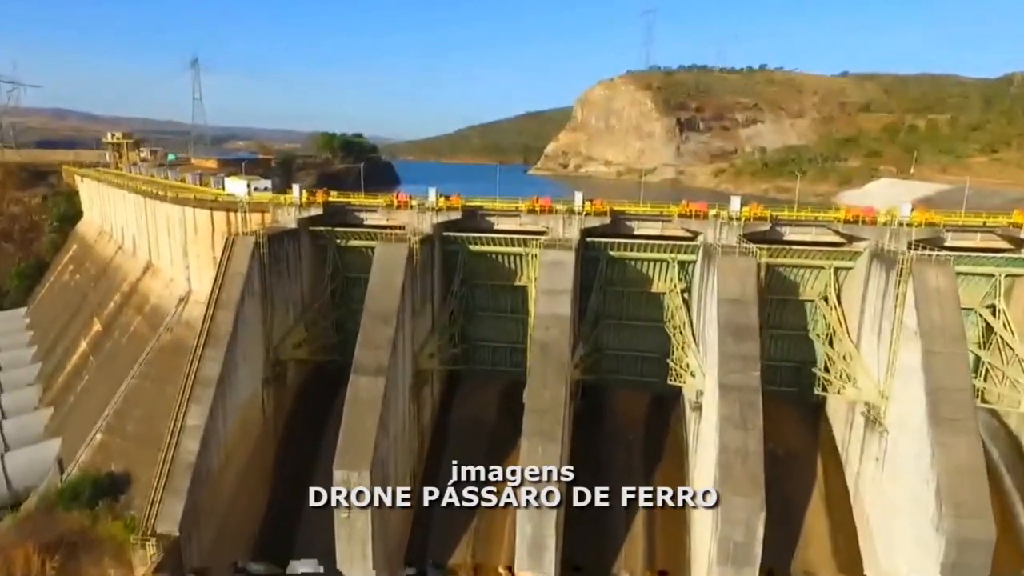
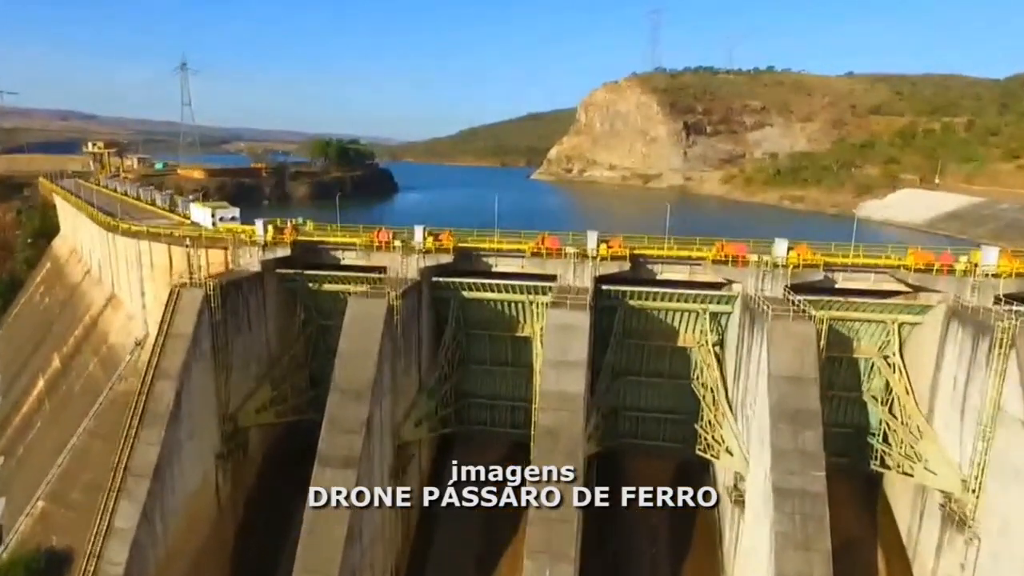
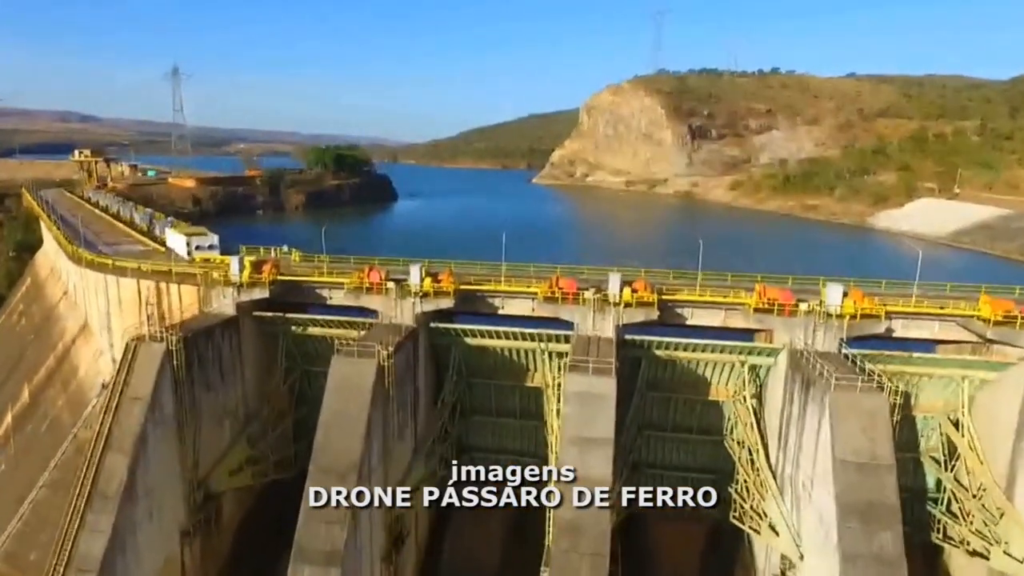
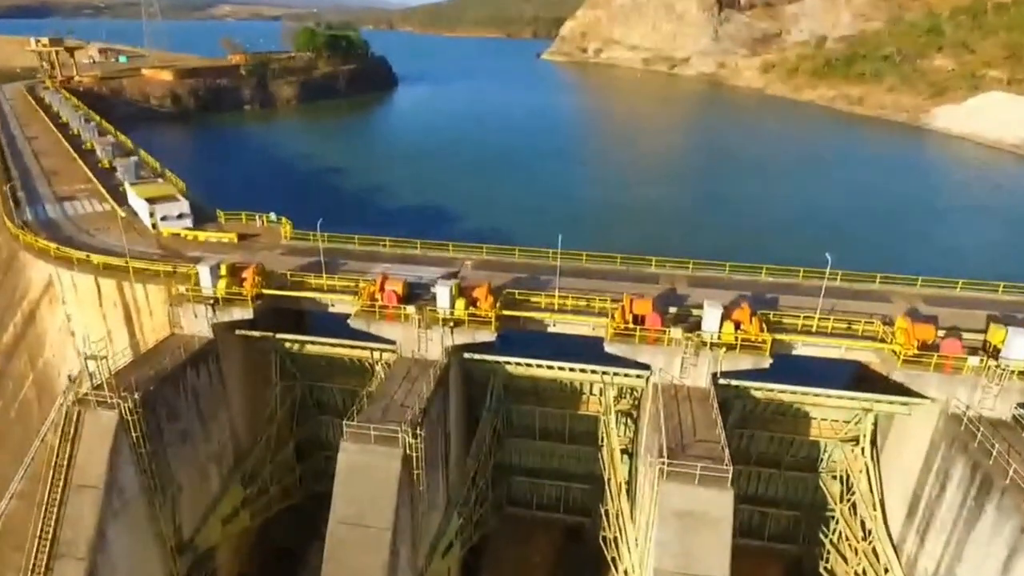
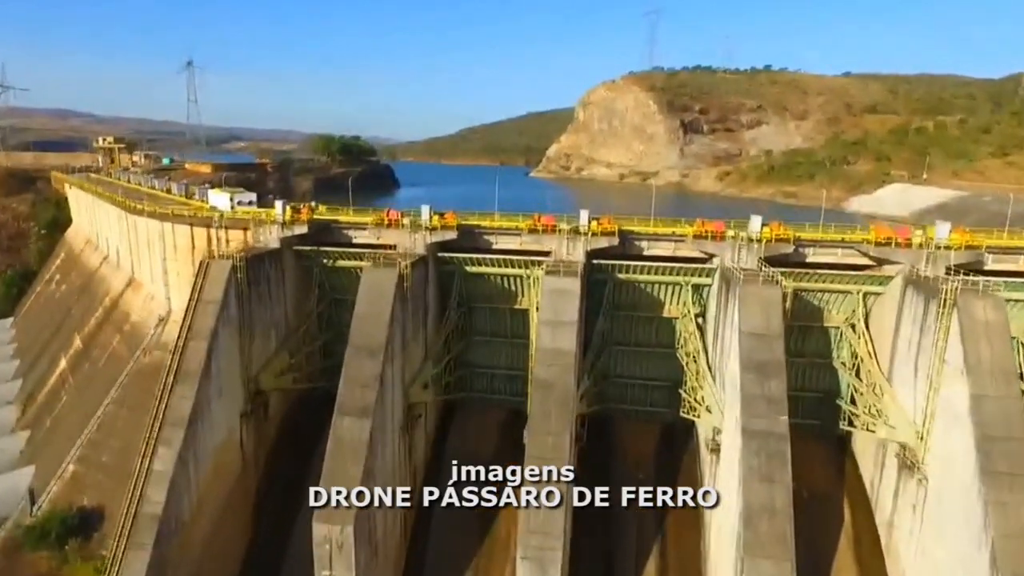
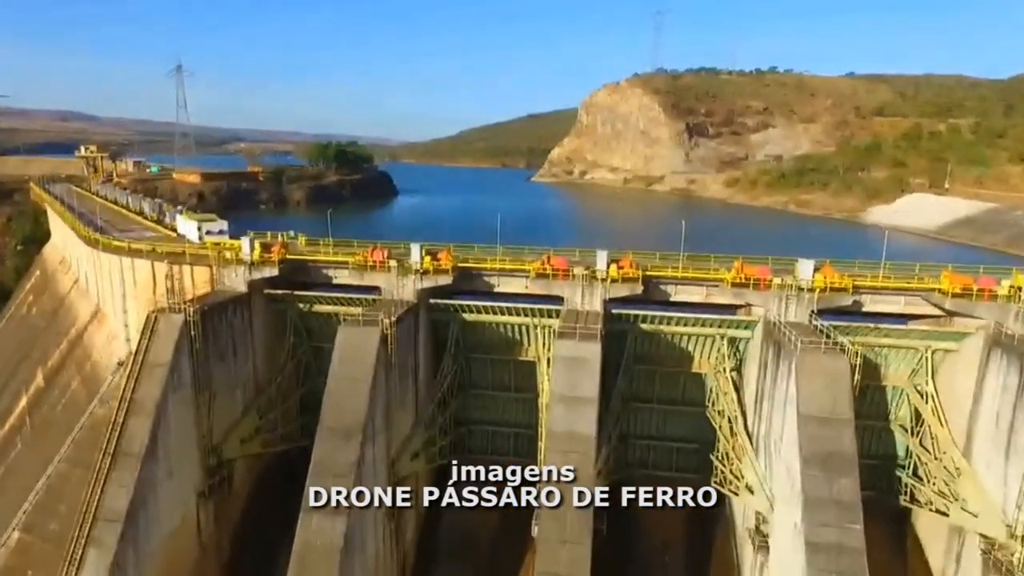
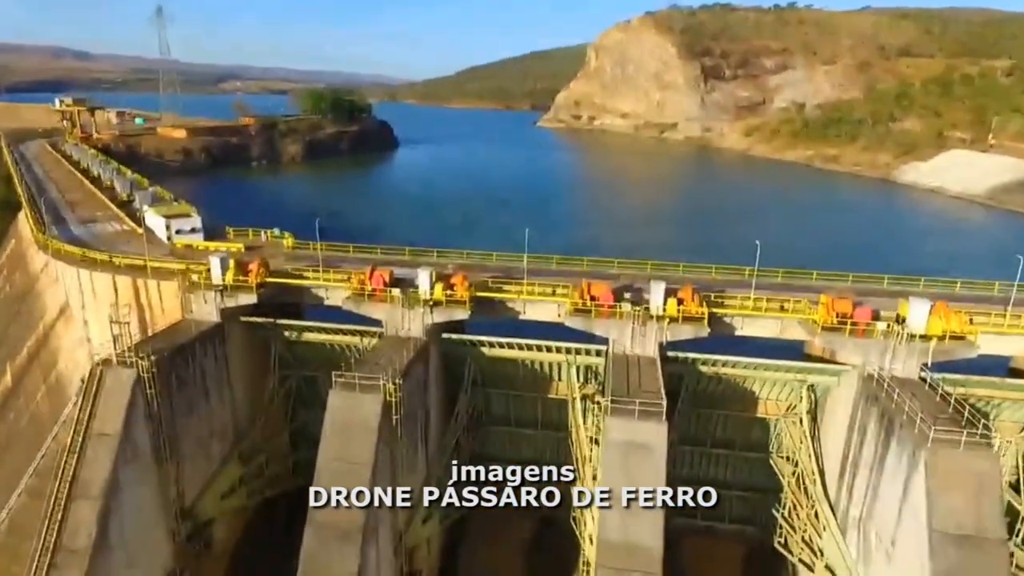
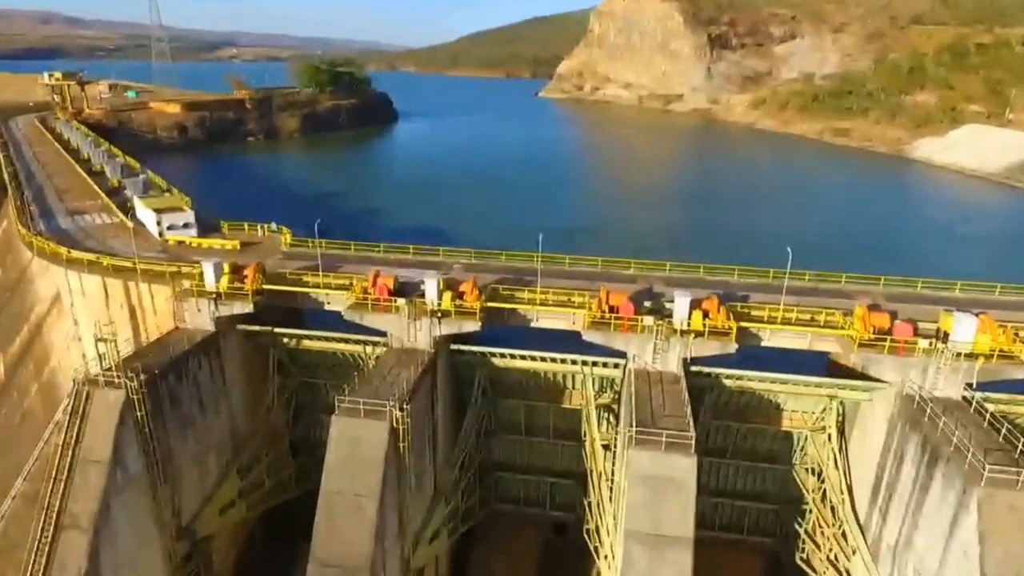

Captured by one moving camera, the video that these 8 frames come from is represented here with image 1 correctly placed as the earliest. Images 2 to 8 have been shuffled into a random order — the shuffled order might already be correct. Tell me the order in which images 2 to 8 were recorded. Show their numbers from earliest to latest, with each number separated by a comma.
5, 2, 6, 3, 7, 8, 4
